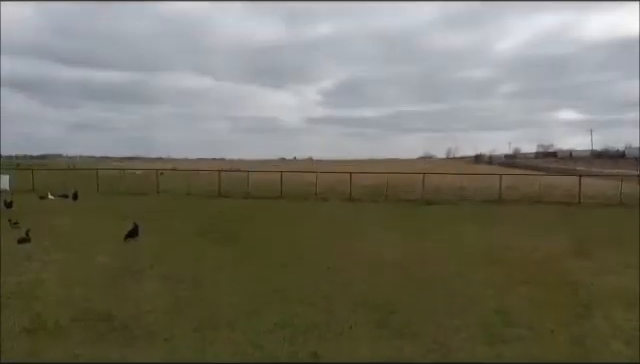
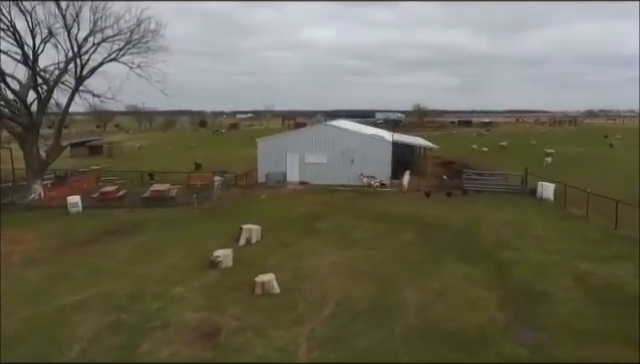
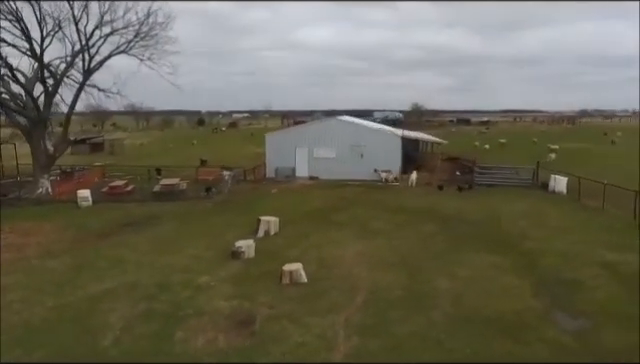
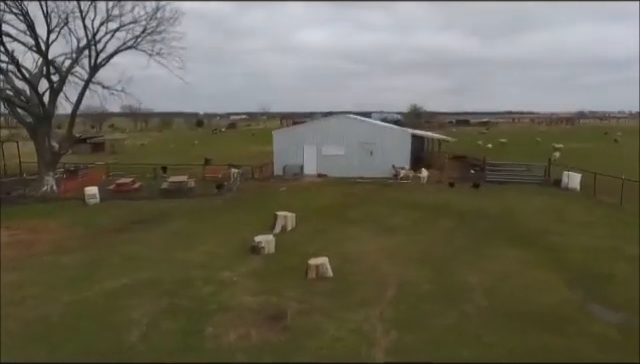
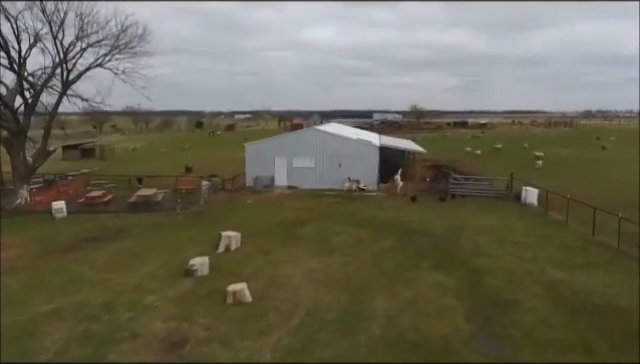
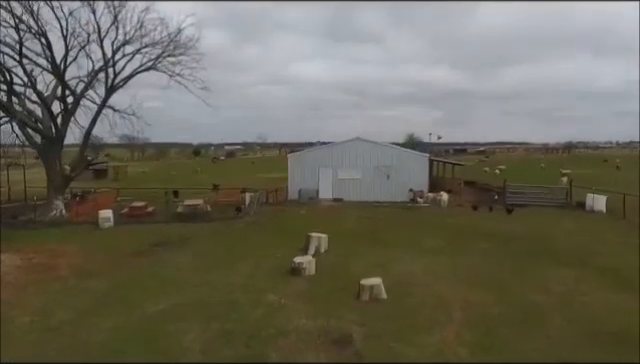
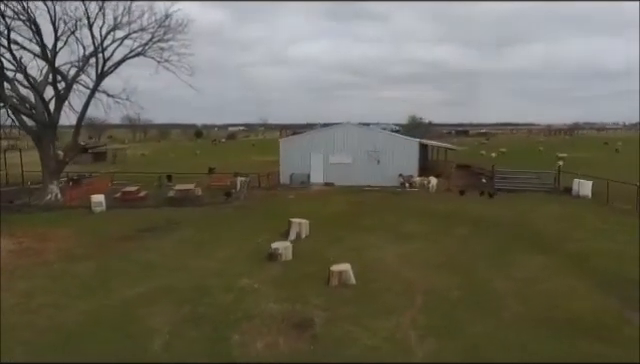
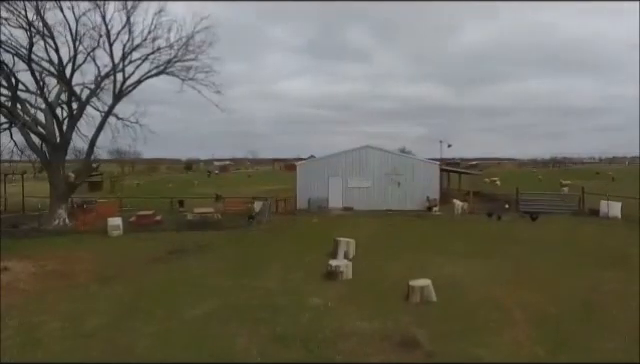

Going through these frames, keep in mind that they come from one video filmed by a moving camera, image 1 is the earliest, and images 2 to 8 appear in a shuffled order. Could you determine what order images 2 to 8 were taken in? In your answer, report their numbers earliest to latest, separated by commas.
8, 6, 7, 4, 3, 2, 5
